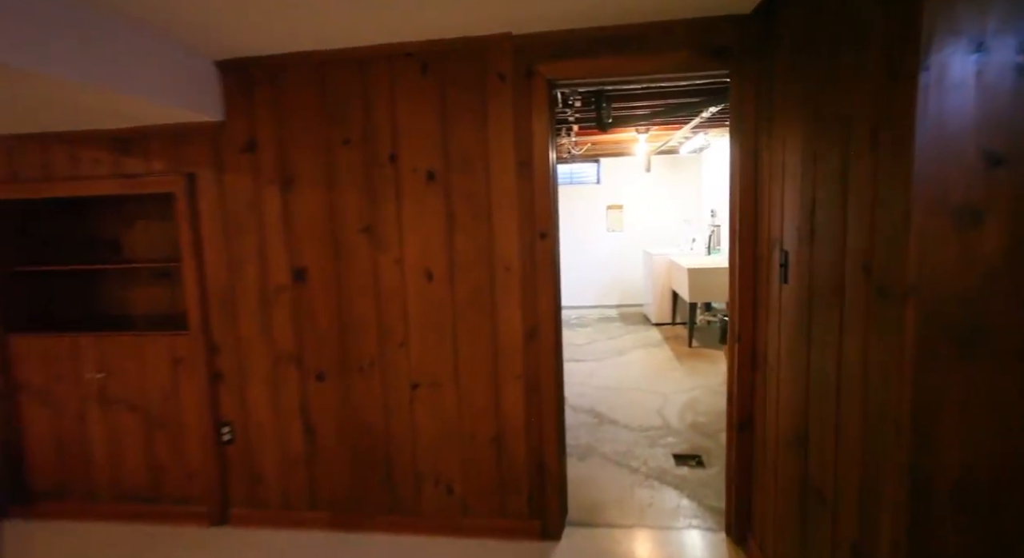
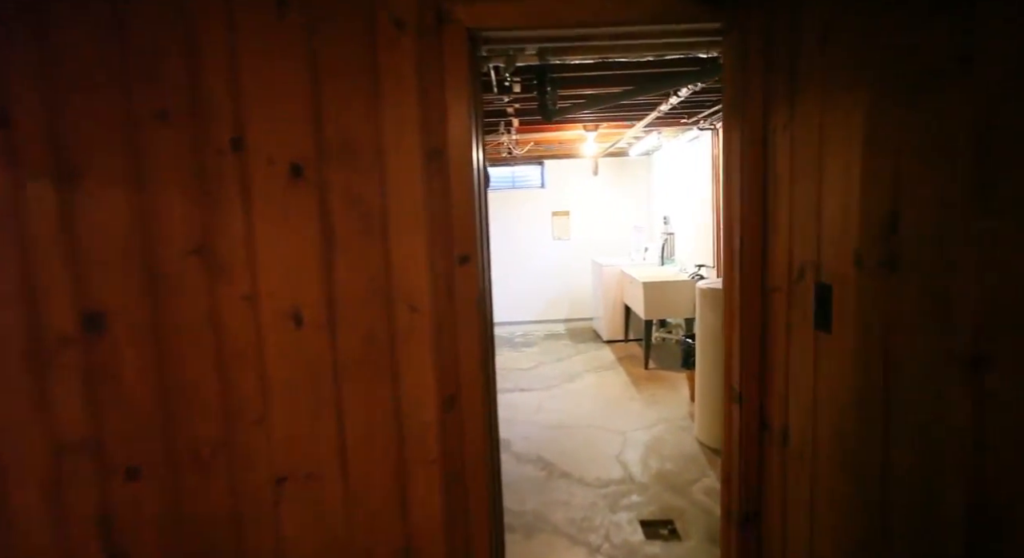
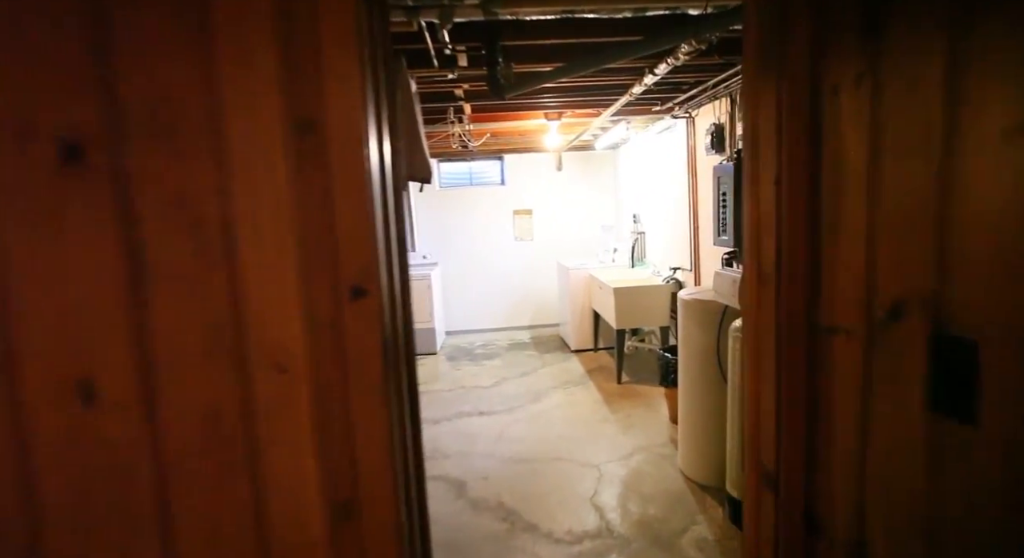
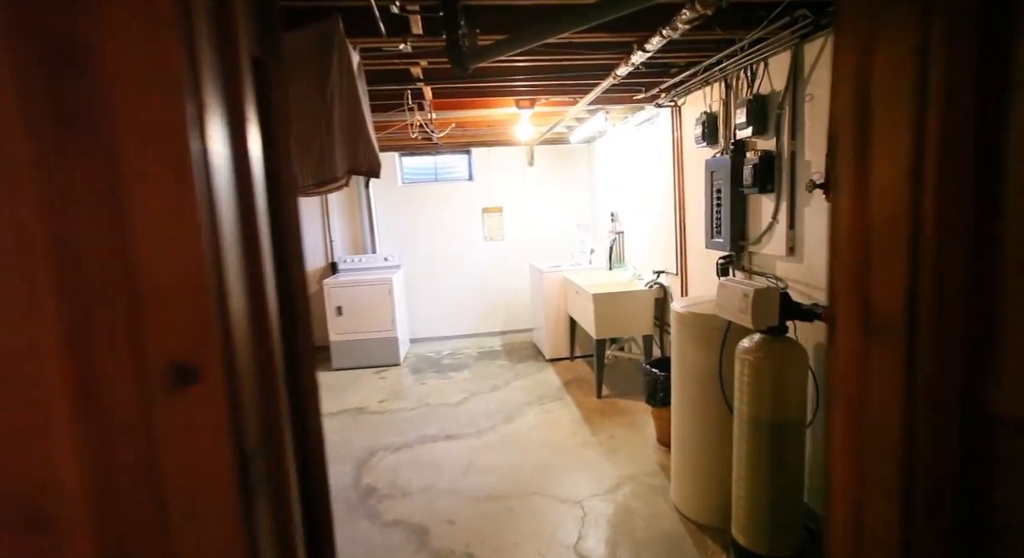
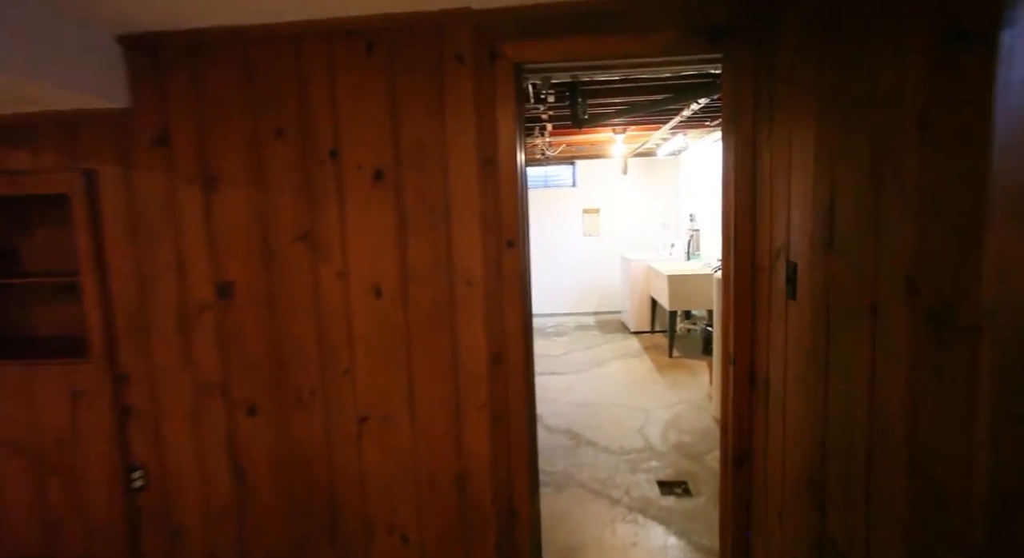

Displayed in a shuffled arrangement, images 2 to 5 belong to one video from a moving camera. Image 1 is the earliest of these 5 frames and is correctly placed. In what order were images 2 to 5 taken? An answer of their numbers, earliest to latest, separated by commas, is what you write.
5, 2, 3, 4
